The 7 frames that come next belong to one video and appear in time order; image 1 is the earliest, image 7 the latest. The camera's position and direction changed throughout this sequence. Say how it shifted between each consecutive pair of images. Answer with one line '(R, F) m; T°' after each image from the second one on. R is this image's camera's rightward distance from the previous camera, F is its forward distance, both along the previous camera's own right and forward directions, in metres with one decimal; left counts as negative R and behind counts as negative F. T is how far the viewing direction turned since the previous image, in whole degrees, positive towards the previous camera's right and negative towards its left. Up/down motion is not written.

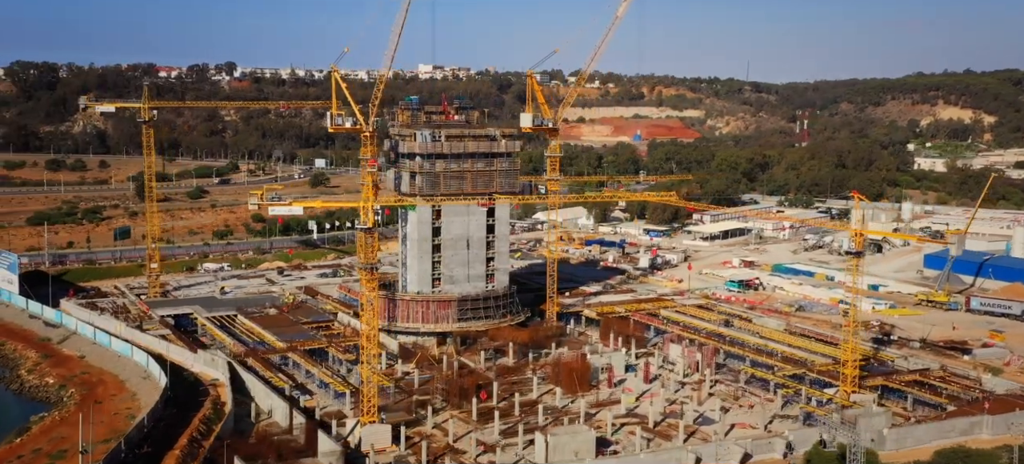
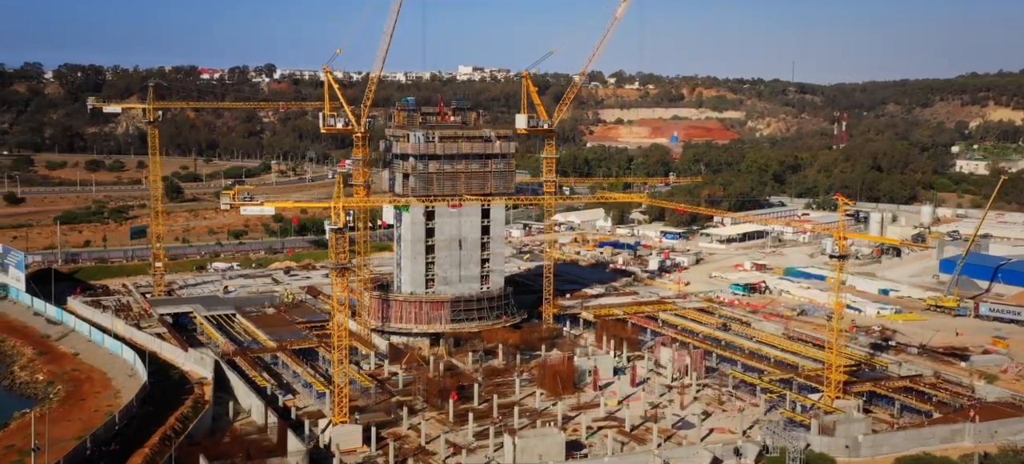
(+1.0, +0.1) m; -2°
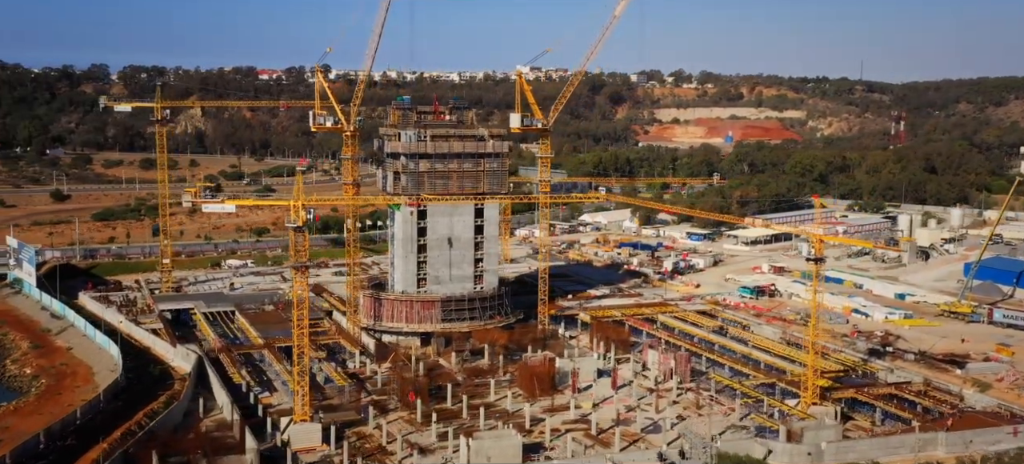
(+1.4, +0.2) m; -2°
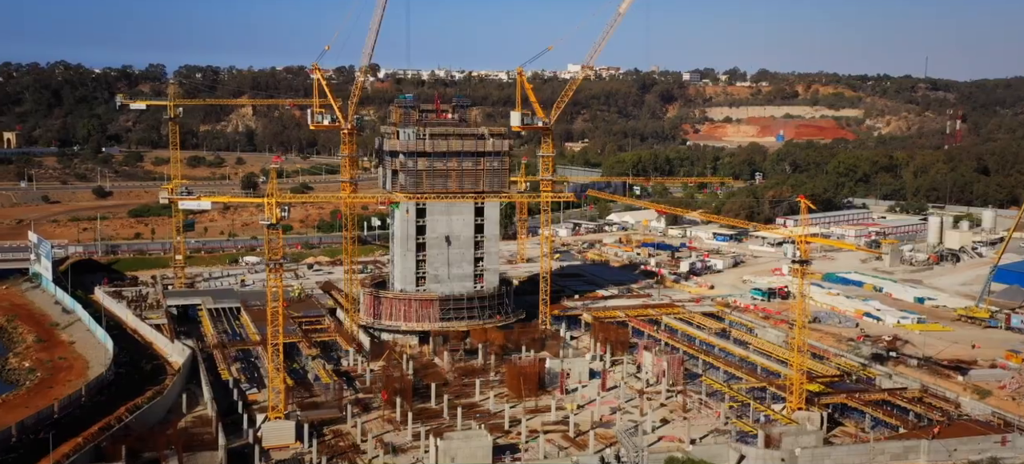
(+1.1, +0.1) m; -2°
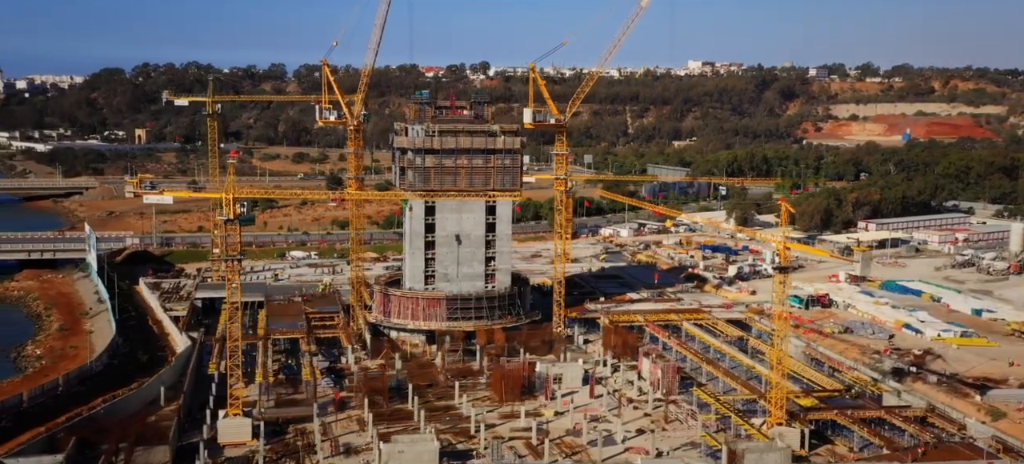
(+2.3, +0.5) m; -5°
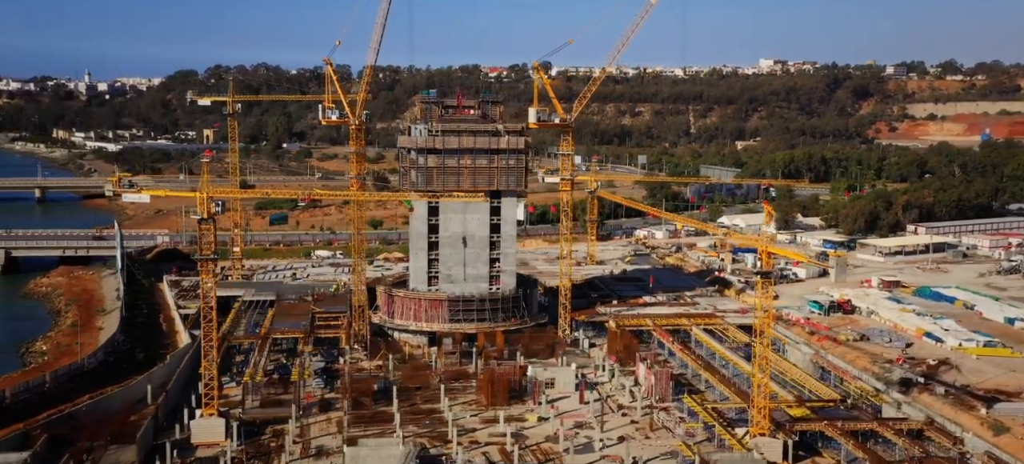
(+1.4, +0.2) m; -3°
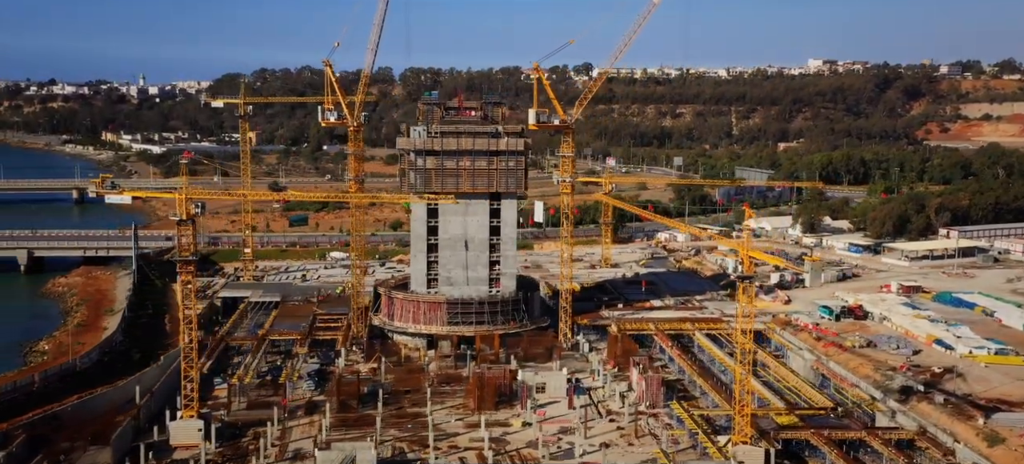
(+1.0, +0.1) m; -2°
